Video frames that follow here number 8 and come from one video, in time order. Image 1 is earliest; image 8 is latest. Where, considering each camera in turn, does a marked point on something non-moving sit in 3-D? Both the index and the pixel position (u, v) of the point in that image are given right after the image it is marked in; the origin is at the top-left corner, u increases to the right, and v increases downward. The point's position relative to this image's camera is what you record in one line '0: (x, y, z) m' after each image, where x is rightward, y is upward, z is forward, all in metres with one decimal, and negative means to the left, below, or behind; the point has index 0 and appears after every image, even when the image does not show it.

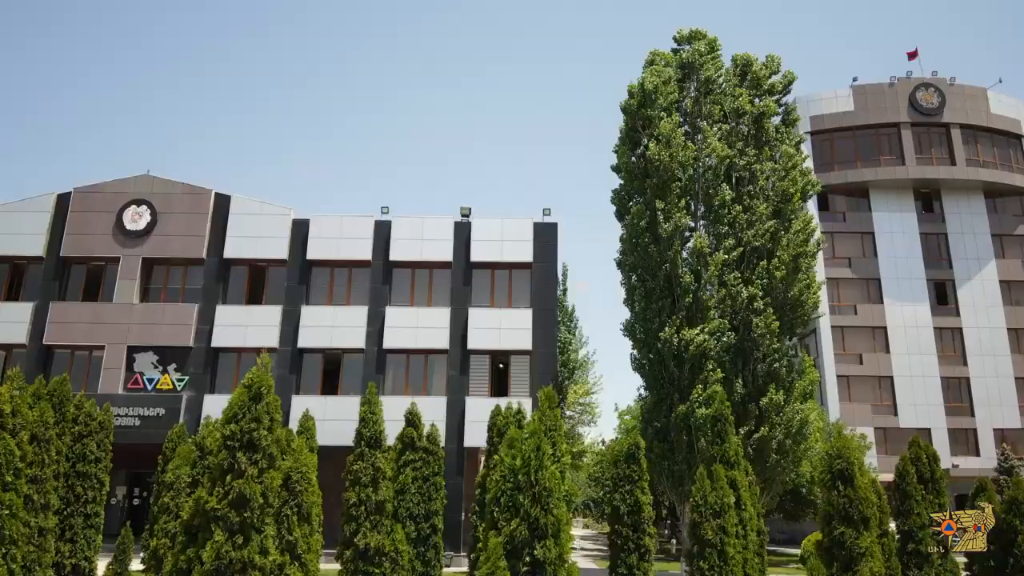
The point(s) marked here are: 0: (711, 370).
0: (+5.5, -2.3, +20.4) m
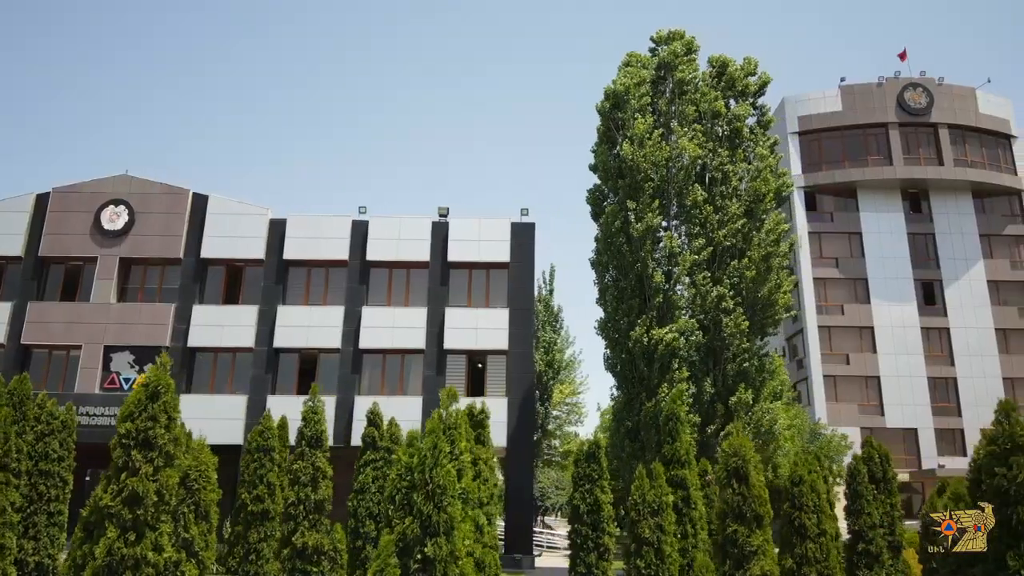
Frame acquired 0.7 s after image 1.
0: (+4.7, -2.3, +20.4) m
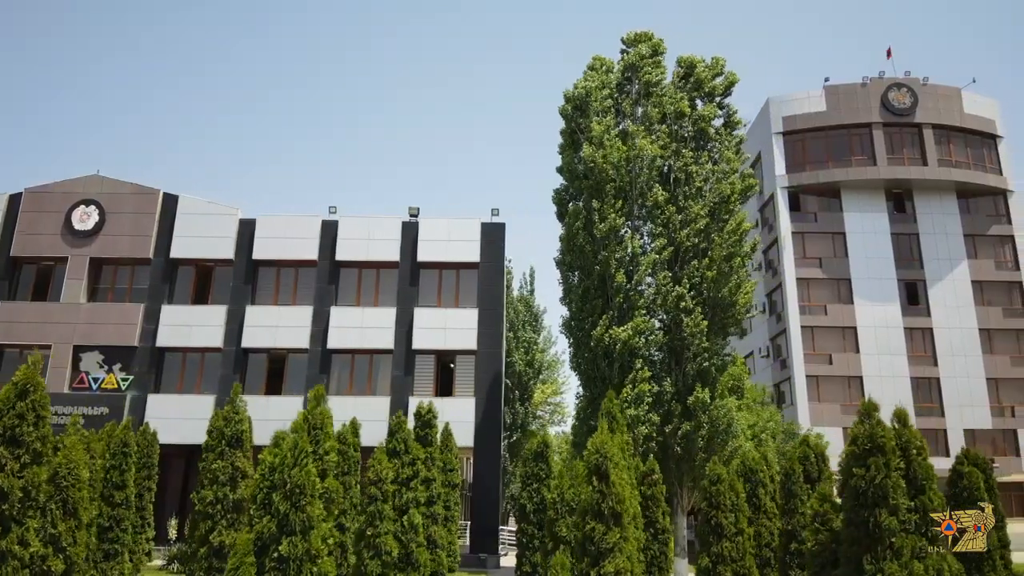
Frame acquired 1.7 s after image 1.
0: (+3.6, -2.3, +20.4) m
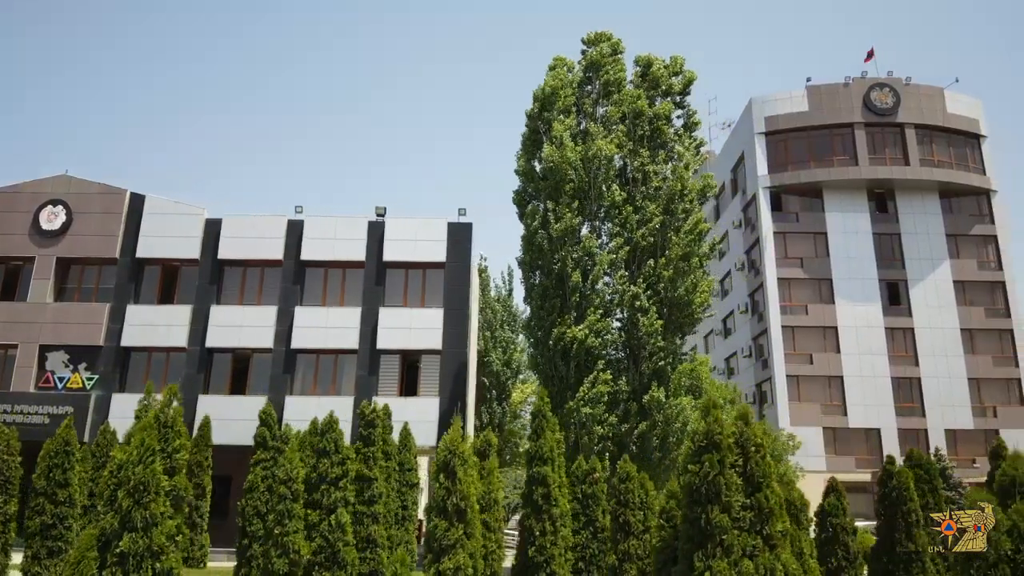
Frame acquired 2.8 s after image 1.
0: (+2.4, -2.3, +20.4) m
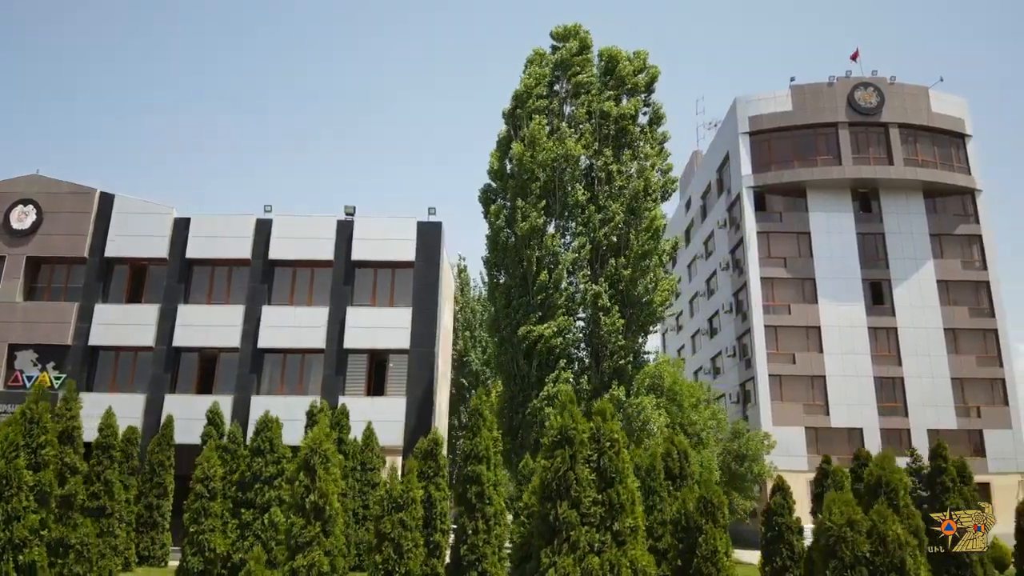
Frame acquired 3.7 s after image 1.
0: (+1.3, -2.3, +20.4) m
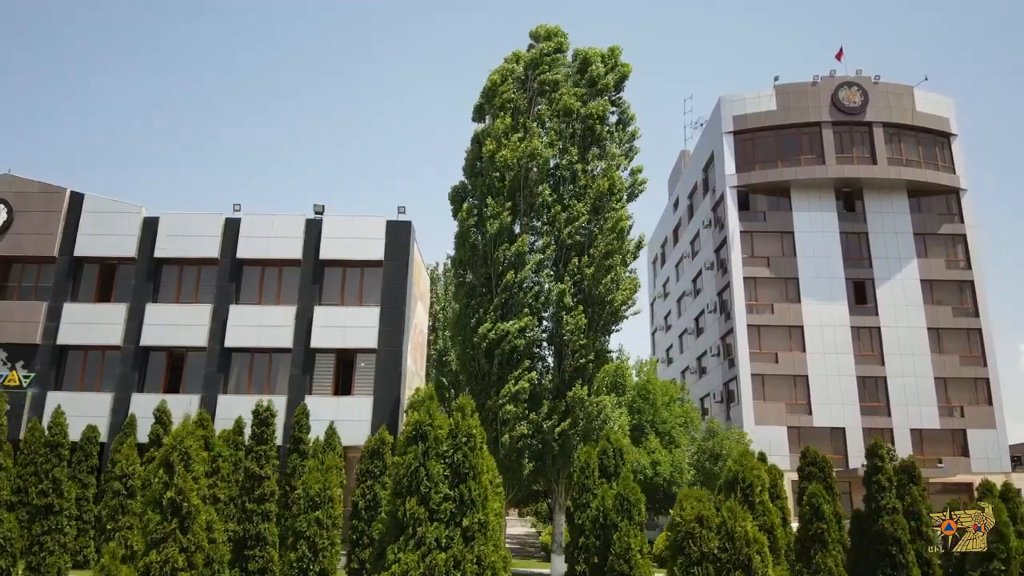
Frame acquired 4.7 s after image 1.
0: (+0.2, -2.3, +20.4) m
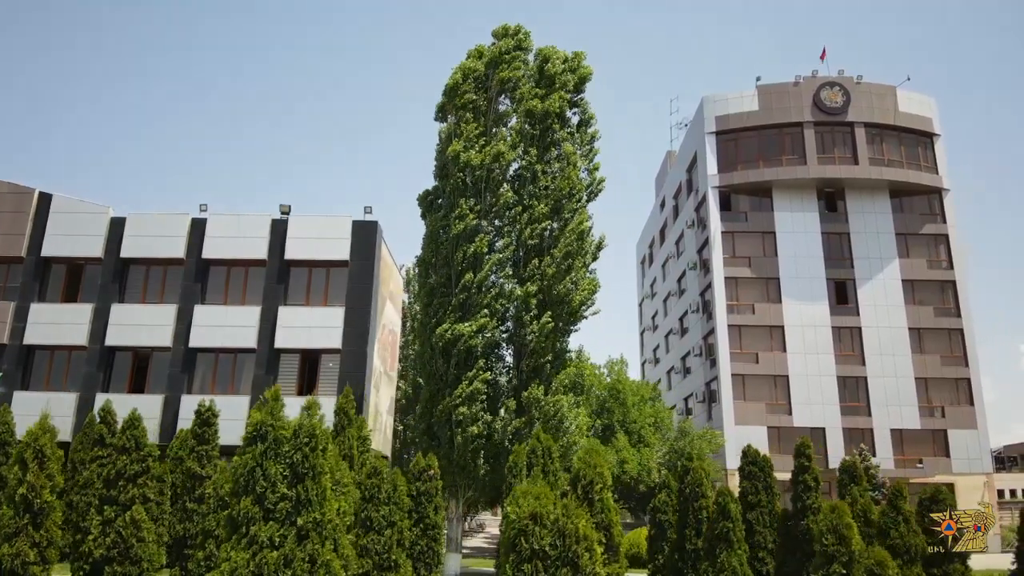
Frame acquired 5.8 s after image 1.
0: (-1.1, -2.3, +20.5) m
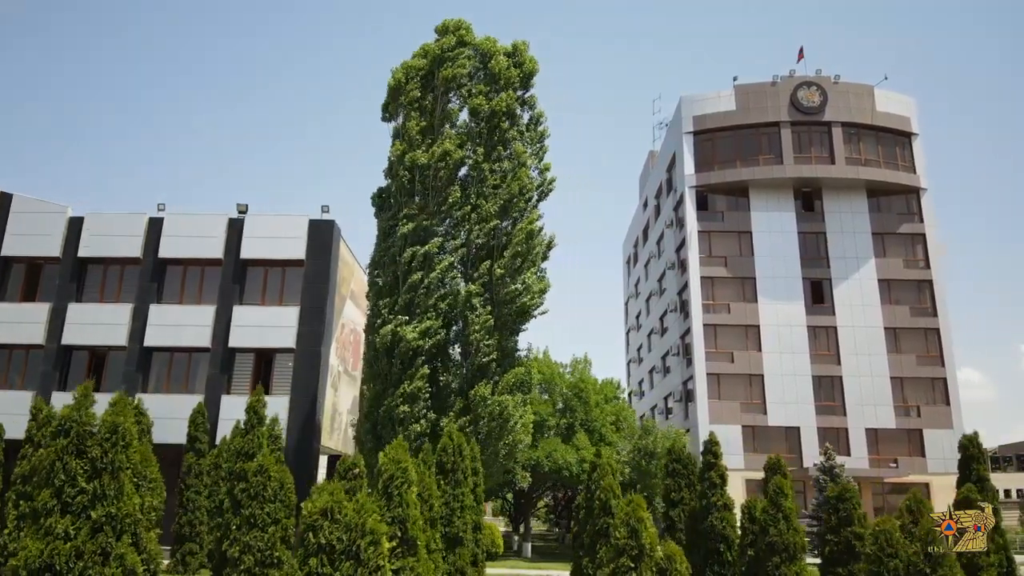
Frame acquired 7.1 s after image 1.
0: (-2.7, -2.3, +20.6) m
